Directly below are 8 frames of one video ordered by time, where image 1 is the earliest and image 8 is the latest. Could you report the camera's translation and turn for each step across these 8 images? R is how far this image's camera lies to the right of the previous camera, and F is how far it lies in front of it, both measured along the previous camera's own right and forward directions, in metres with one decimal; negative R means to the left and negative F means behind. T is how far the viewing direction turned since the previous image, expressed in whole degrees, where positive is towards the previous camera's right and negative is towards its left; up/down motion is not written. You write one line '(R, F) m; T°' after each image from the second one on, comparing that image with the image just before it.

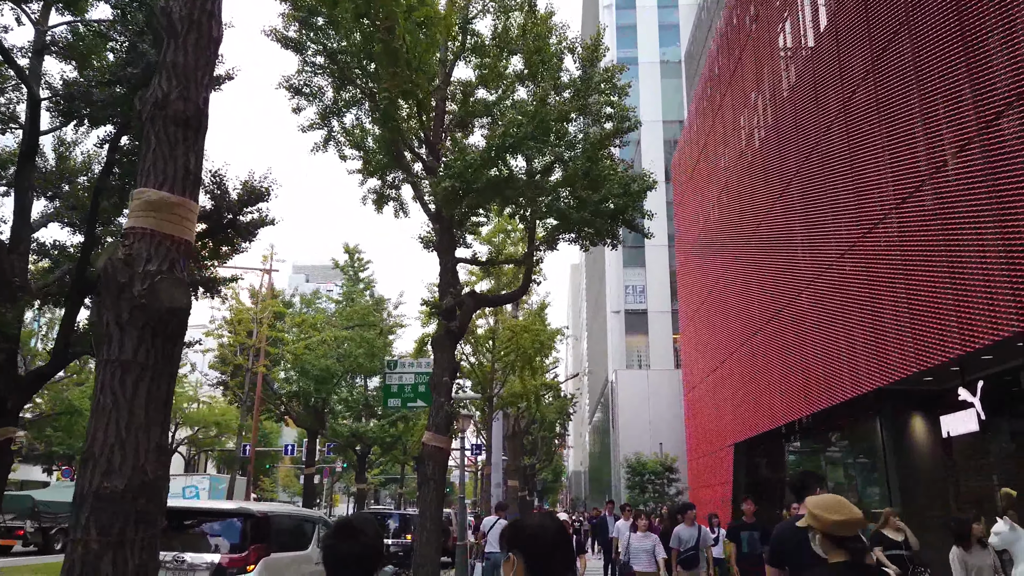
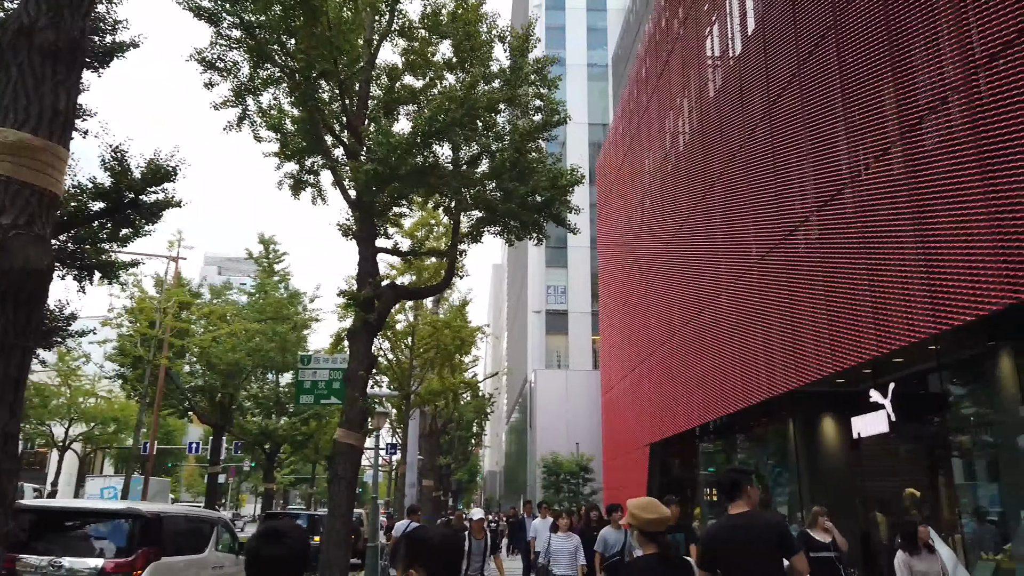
(0.0, +0.4) m; +6°
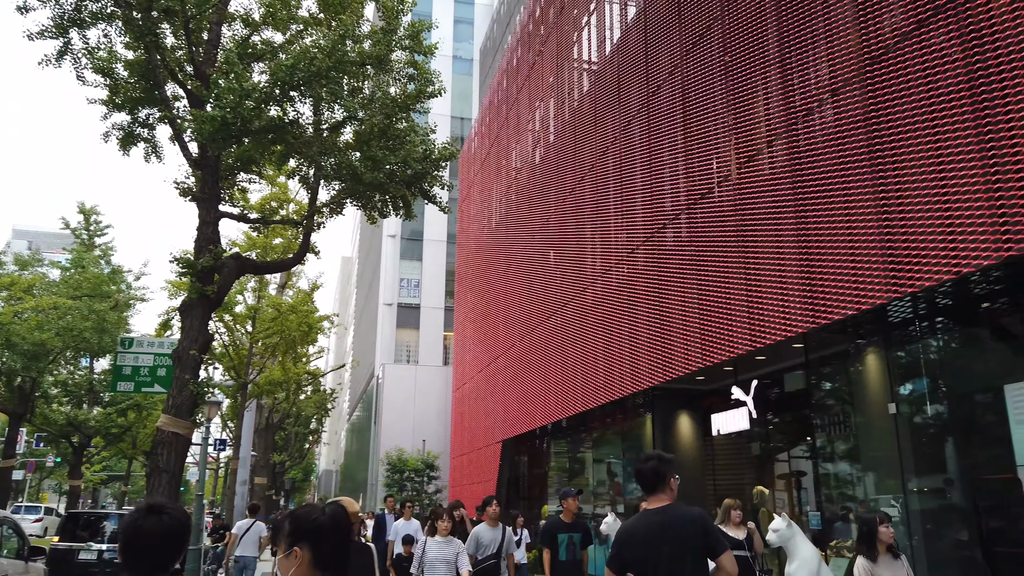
(-0.2, +0.9) m; +11°
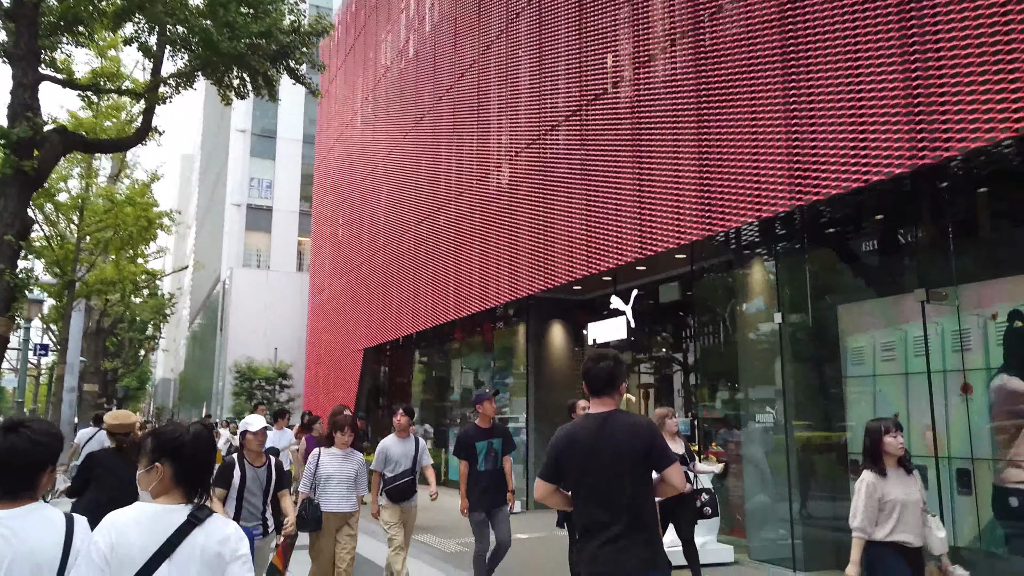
(-0.3, +0.7) m; +11°
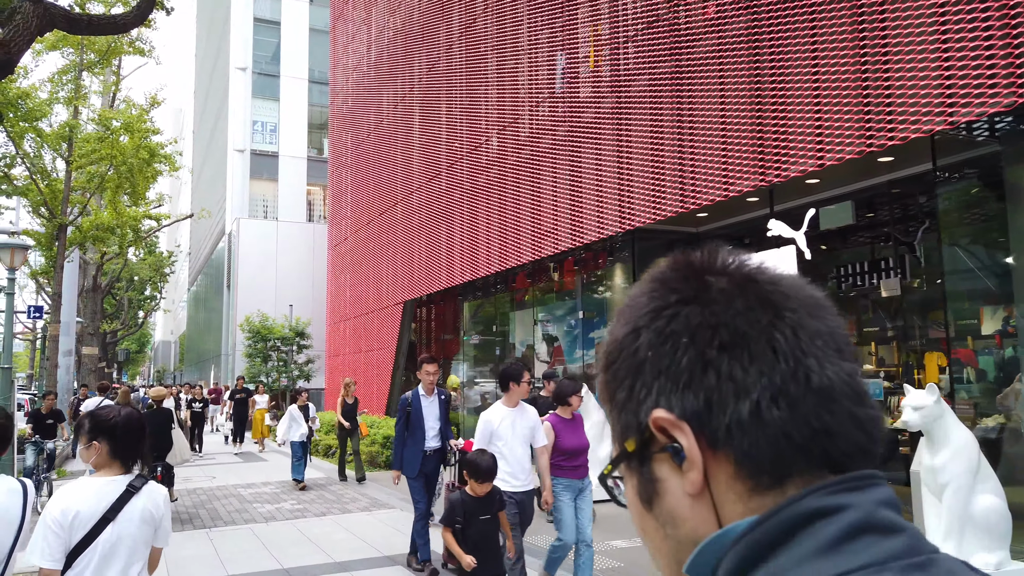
(-1.5, +2.7) m; 0°
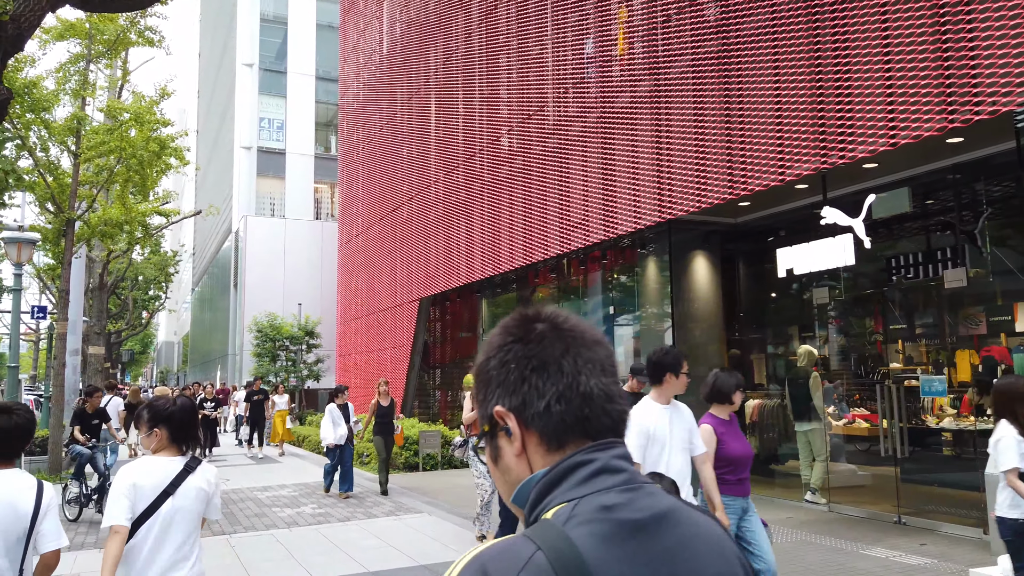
(-0.4, +0.5) m; 0°
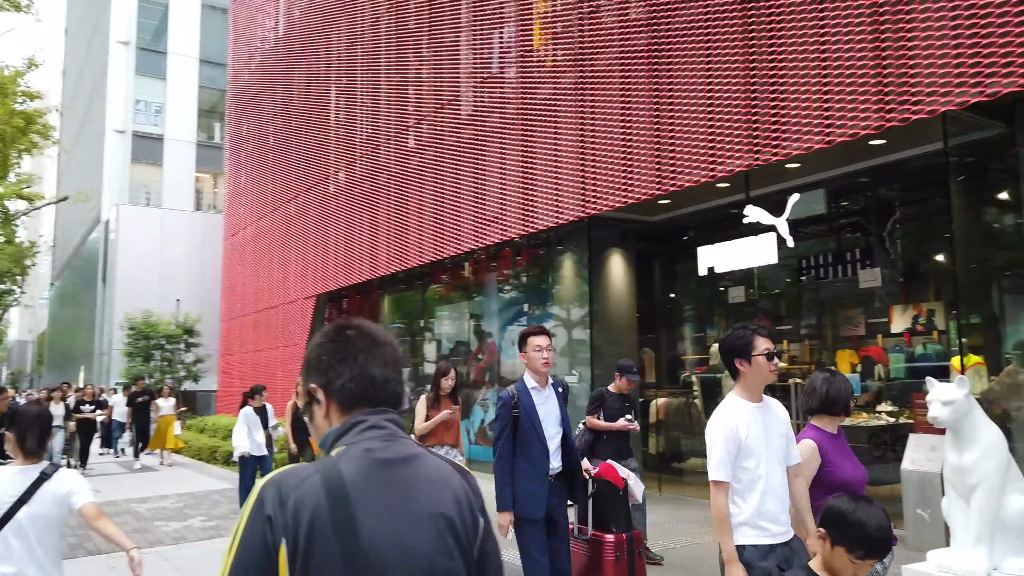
(-0.3, +0.4) m; +8°
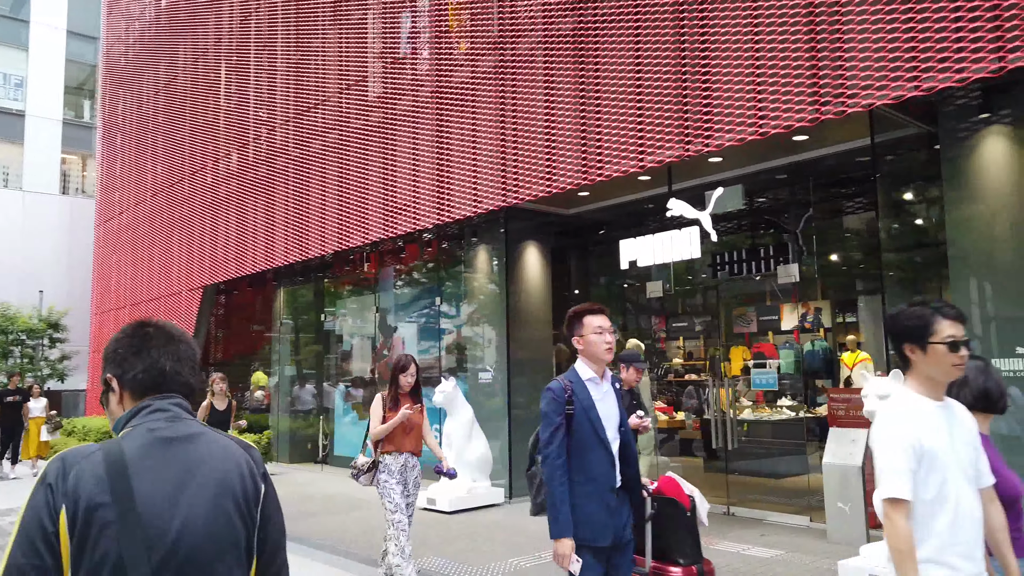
(-0.3, +0.4) m; +8°
